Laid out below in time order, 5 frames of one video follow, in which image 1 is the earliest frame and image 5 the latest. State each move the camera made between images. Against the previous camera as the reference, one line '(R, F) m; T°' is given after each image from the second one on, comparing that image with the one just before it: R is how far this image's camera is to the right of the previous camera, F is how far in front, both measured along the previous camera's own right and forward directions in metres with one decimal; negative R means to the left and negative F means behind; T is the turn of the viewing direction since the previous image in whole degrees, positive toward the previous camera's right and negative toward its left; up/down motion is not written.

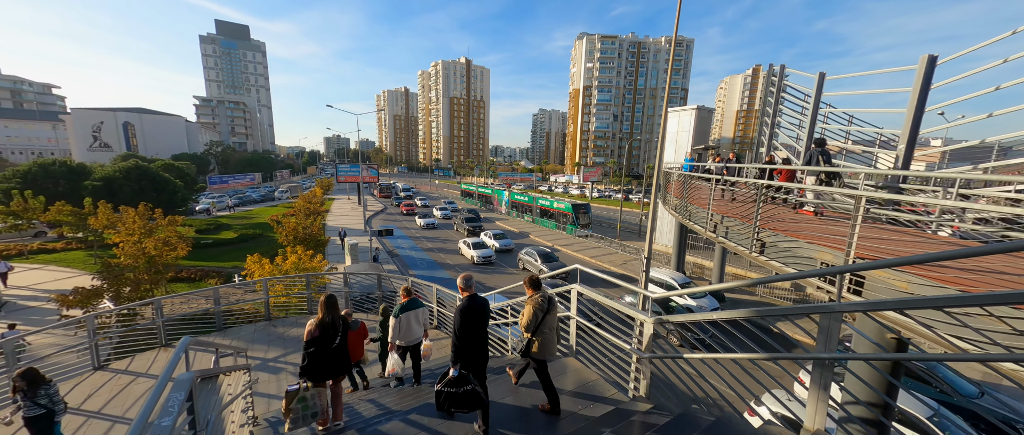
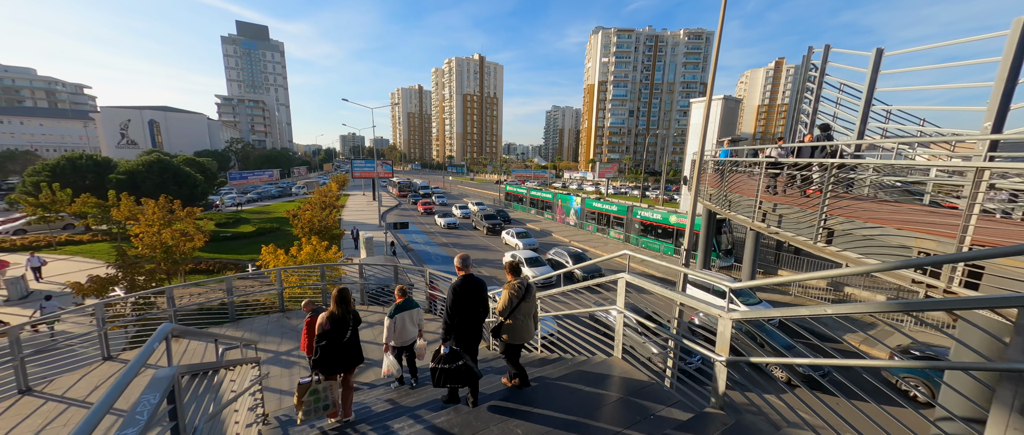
(-0.2, +0.5) m; -2°
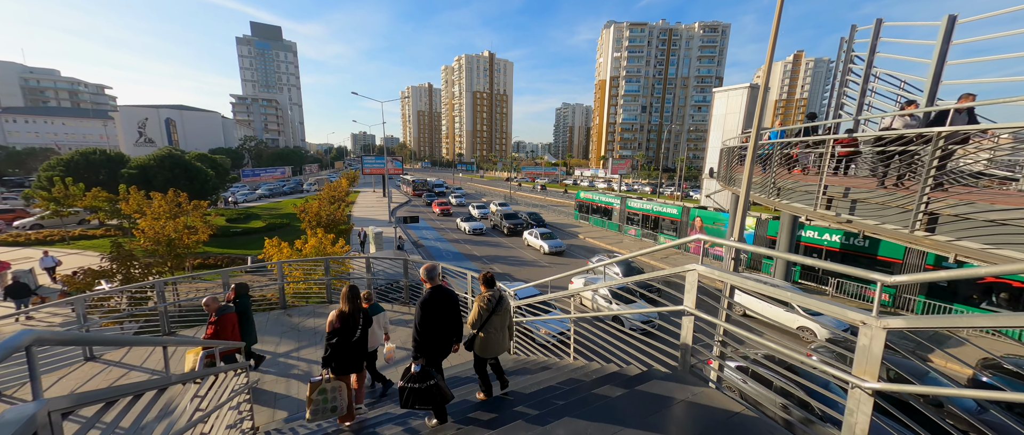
(-0.2, +0.7) m; -1°
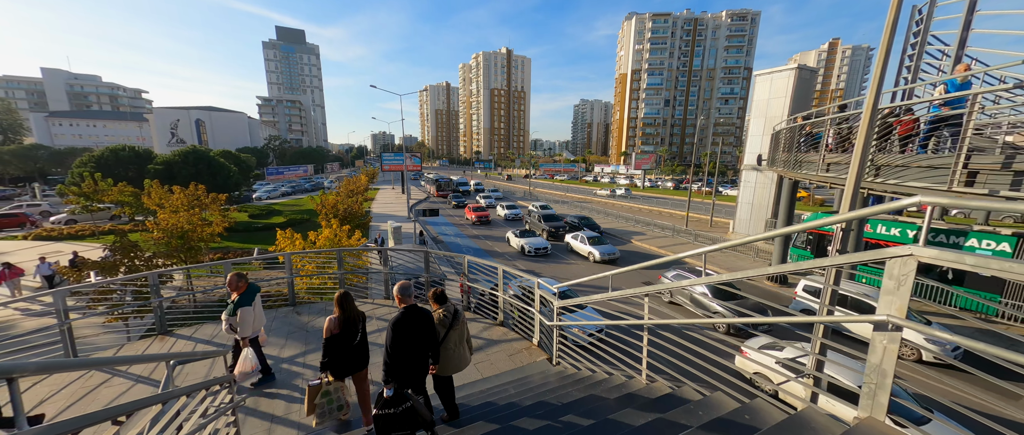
(-0.3, +1.0) m; -3°
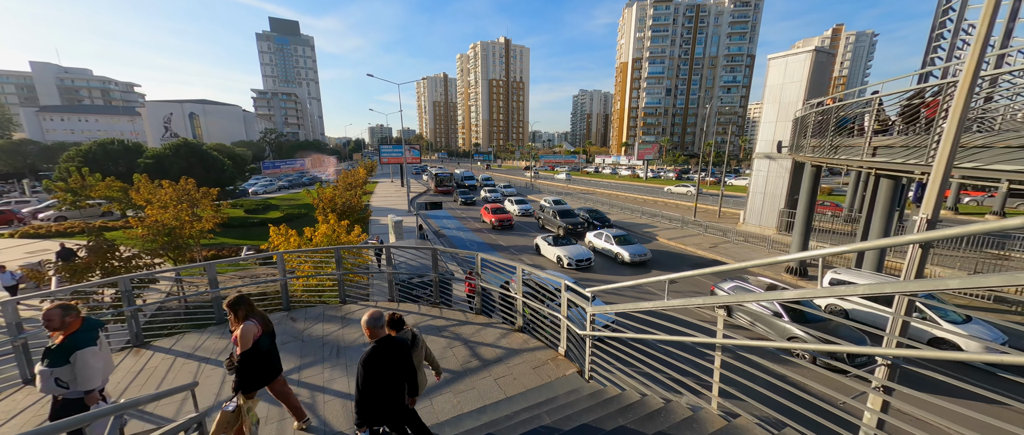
(-0.3, +0.7) m; 0°
